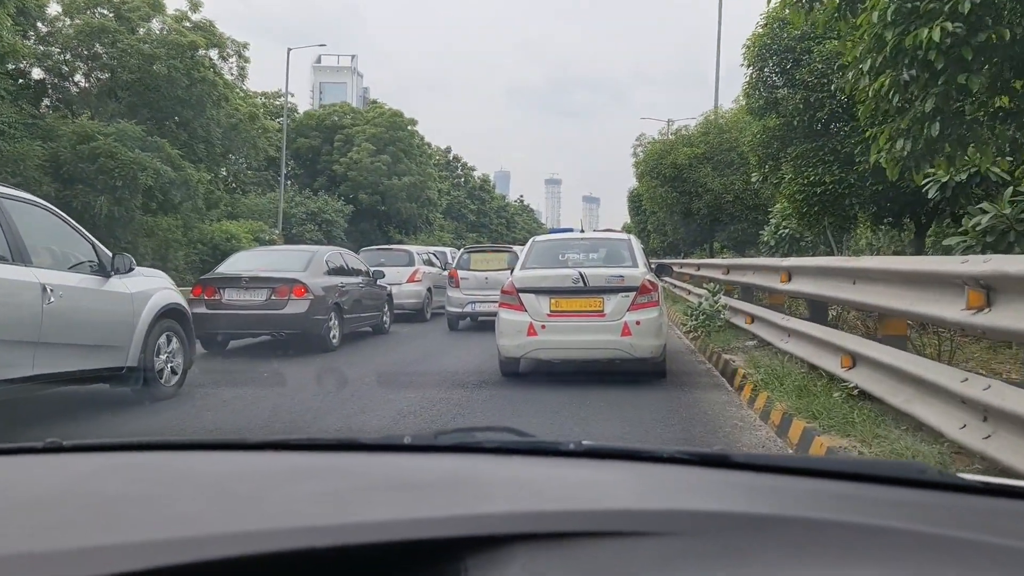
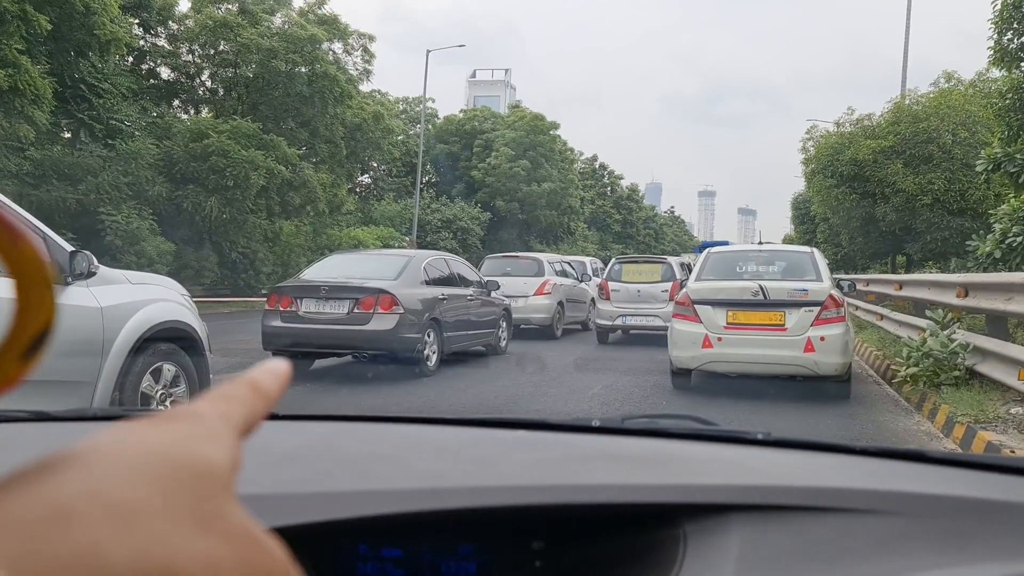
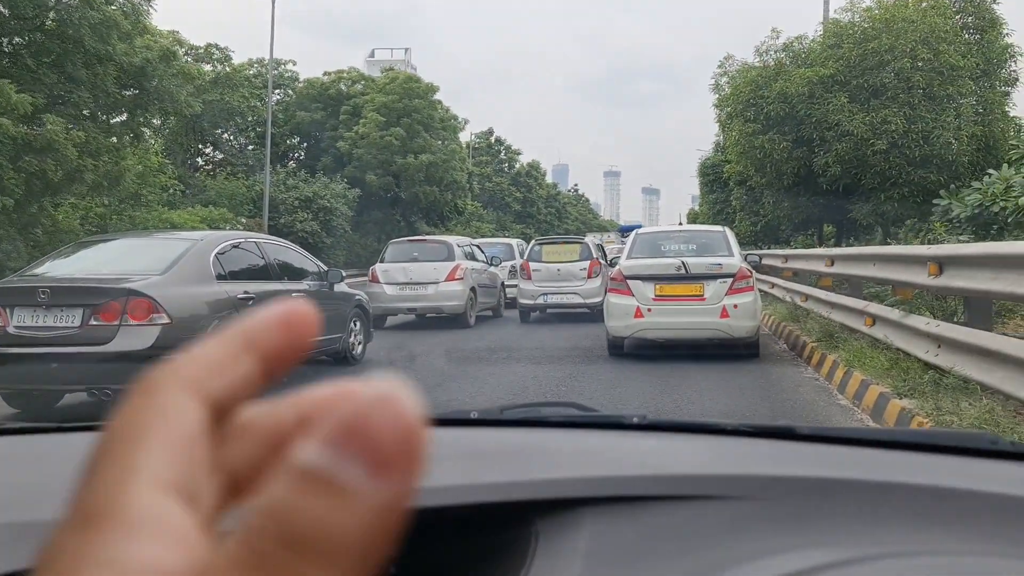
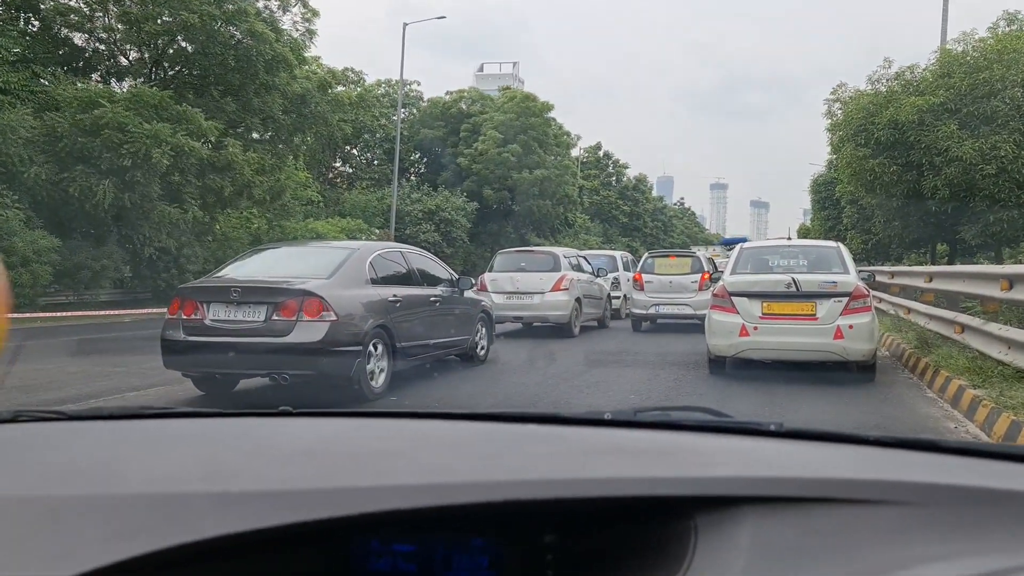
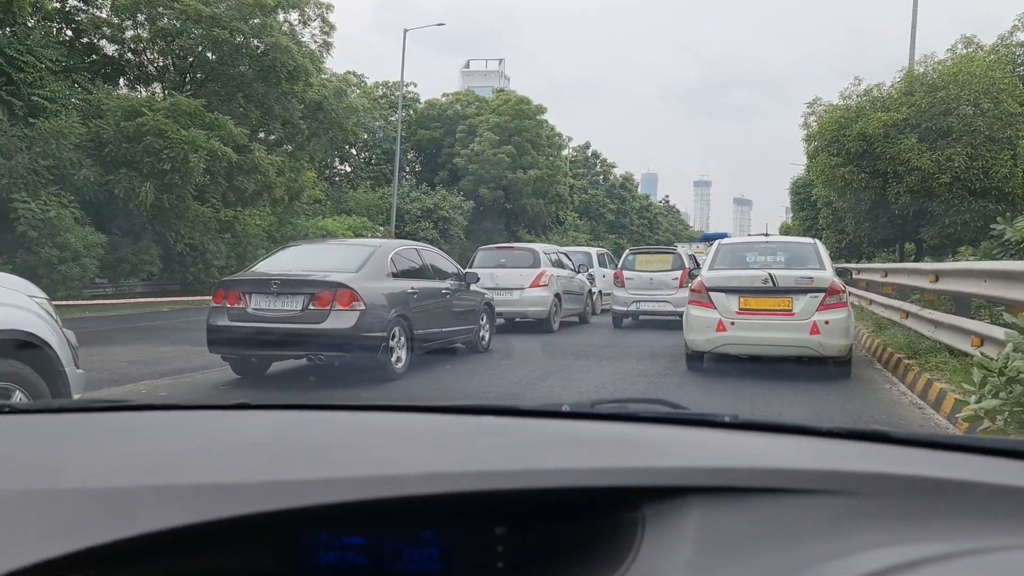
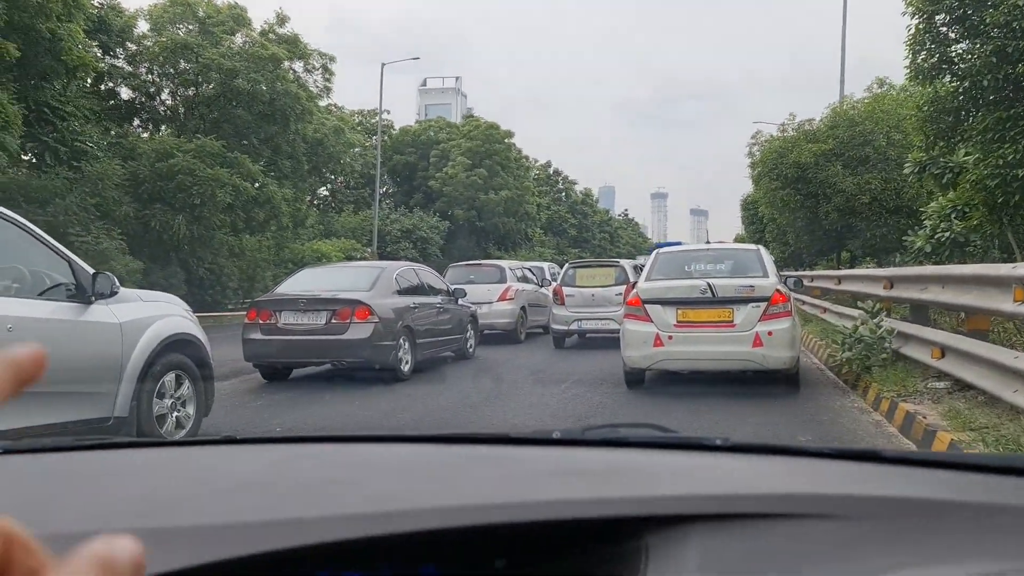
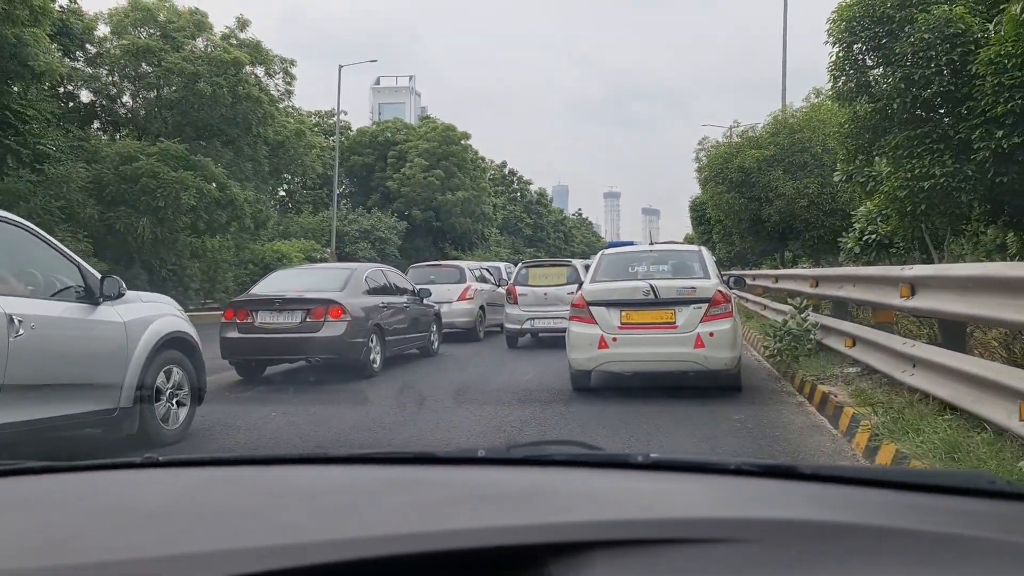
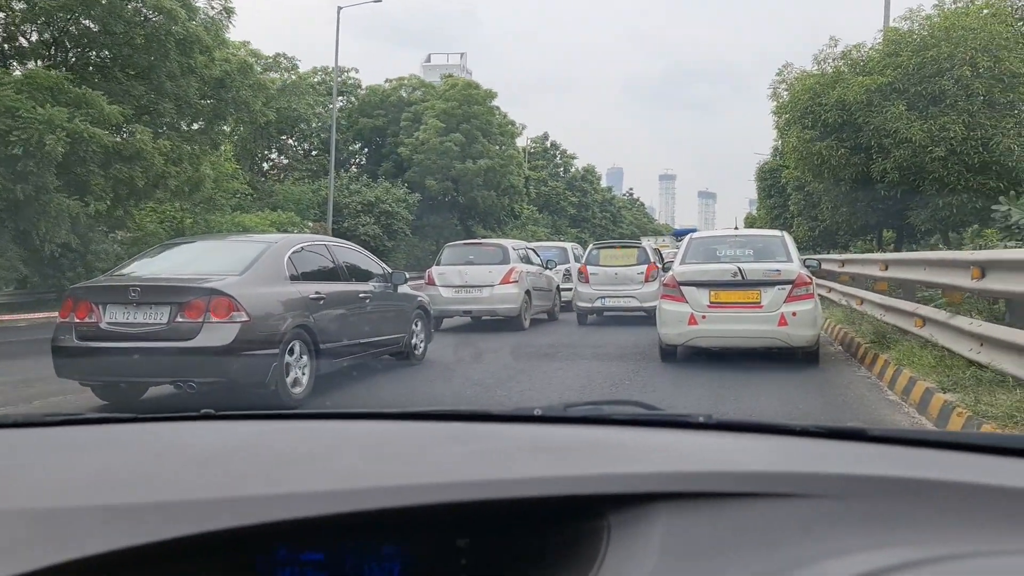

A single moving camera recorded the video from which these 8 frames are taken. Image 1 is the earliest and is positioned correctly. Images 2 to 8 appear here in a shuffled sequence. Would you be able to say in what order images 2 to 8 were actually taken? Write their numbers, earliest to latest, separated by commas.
7, 6, 2, 5, 4, 8, 3
